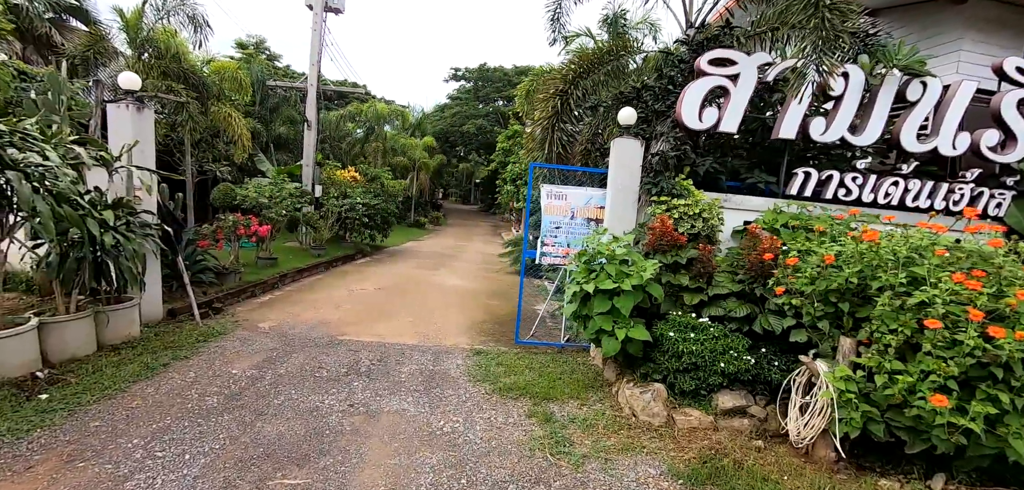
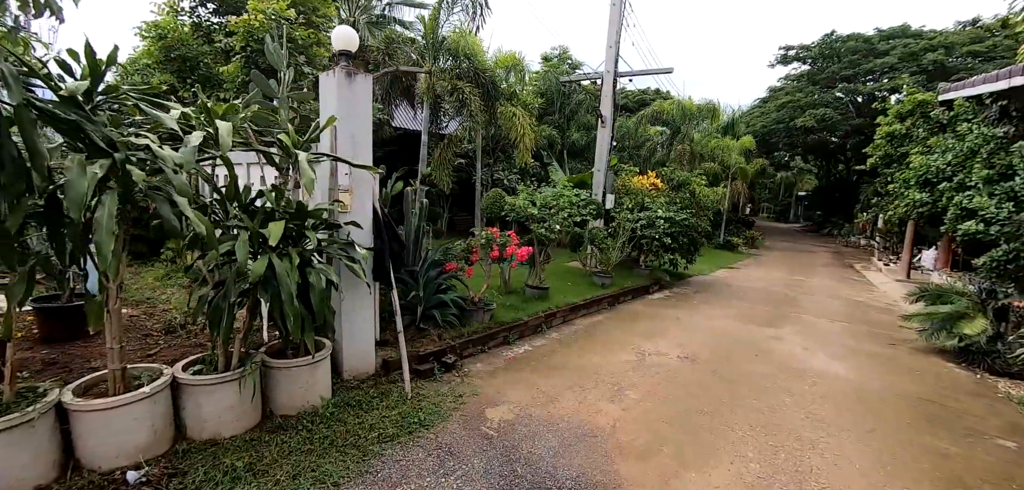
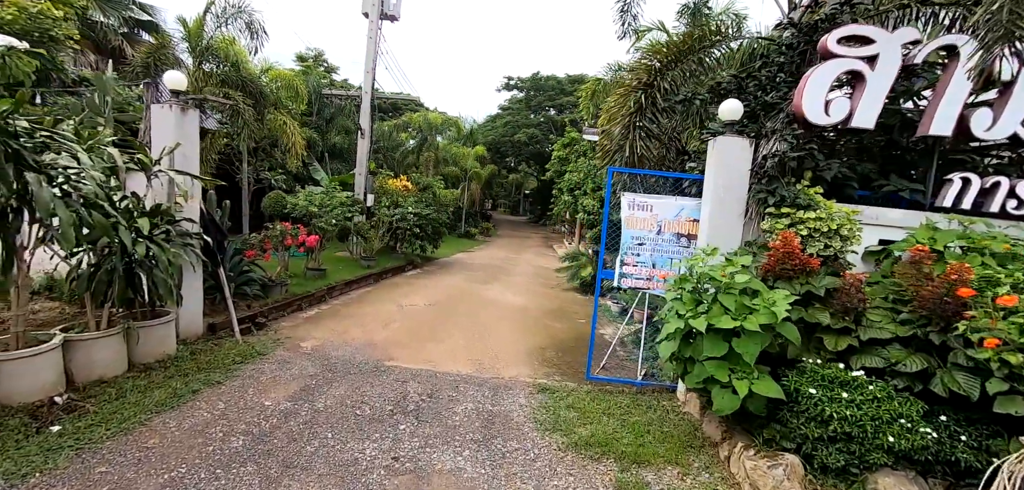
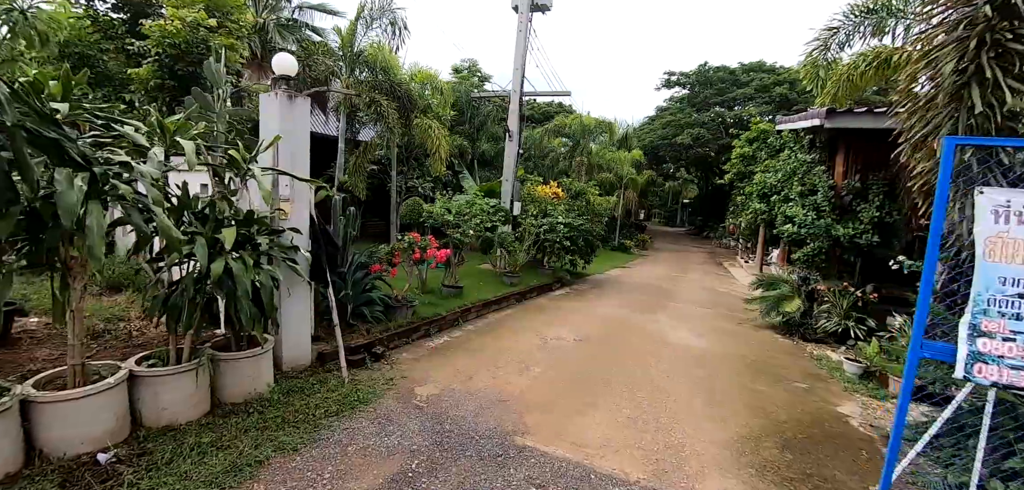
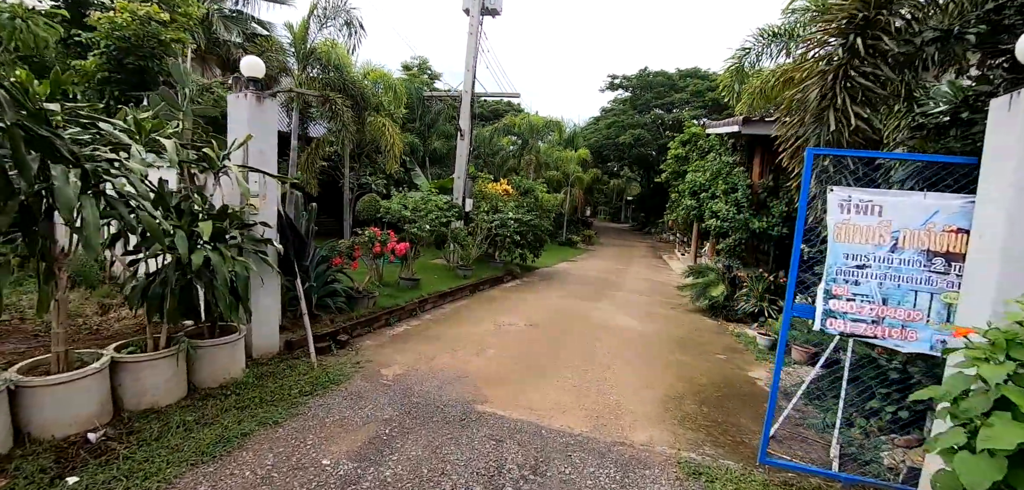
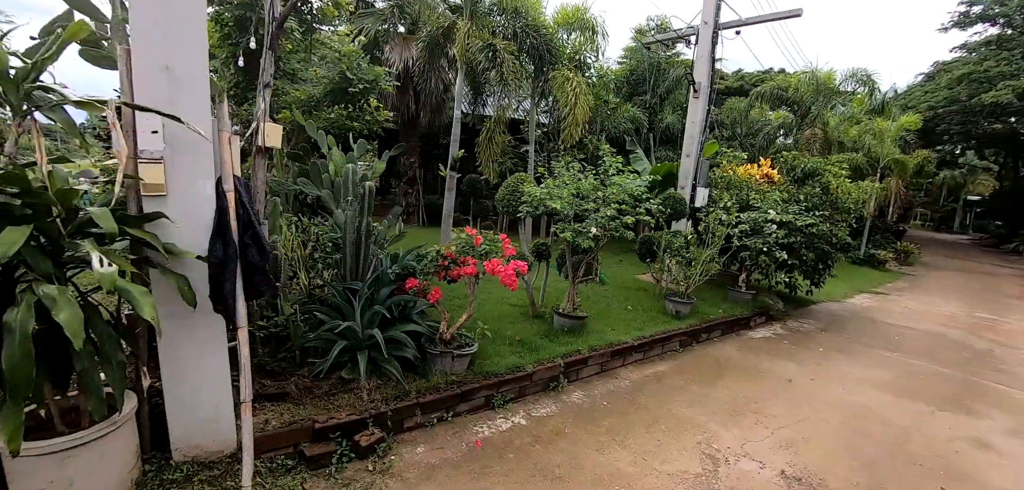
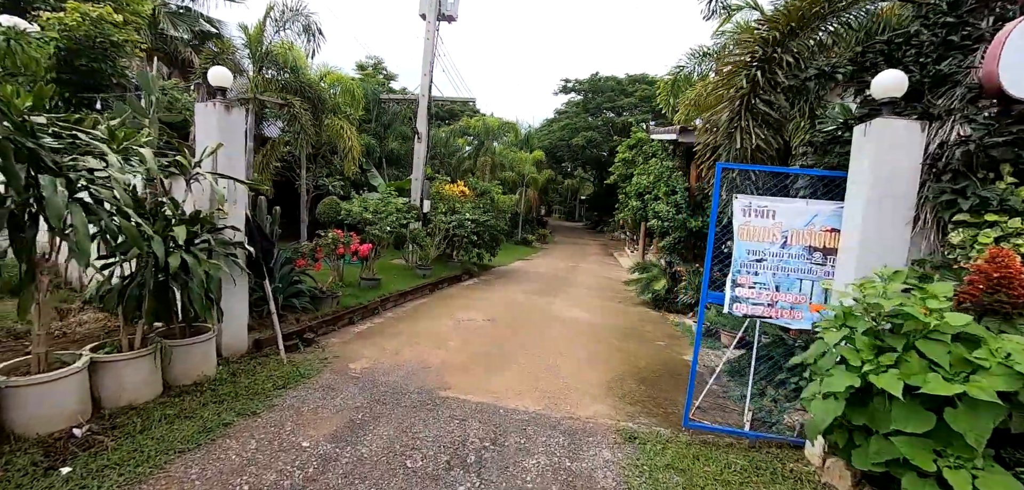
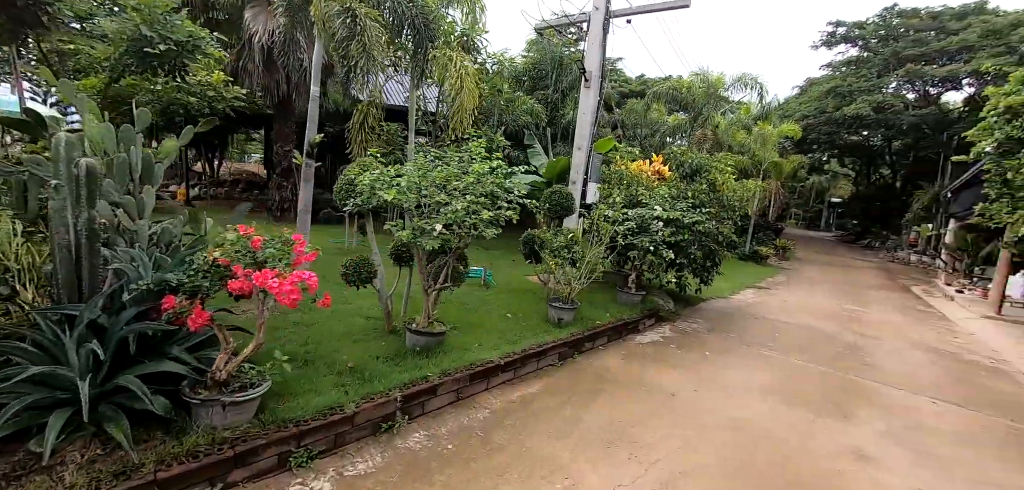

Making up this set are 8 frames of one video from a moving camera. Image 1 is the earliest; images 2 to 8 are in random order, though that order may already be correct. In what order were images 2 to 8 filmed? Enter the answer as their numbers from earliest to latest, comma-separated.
3, 7, 5, 4, 2, 6, 8
